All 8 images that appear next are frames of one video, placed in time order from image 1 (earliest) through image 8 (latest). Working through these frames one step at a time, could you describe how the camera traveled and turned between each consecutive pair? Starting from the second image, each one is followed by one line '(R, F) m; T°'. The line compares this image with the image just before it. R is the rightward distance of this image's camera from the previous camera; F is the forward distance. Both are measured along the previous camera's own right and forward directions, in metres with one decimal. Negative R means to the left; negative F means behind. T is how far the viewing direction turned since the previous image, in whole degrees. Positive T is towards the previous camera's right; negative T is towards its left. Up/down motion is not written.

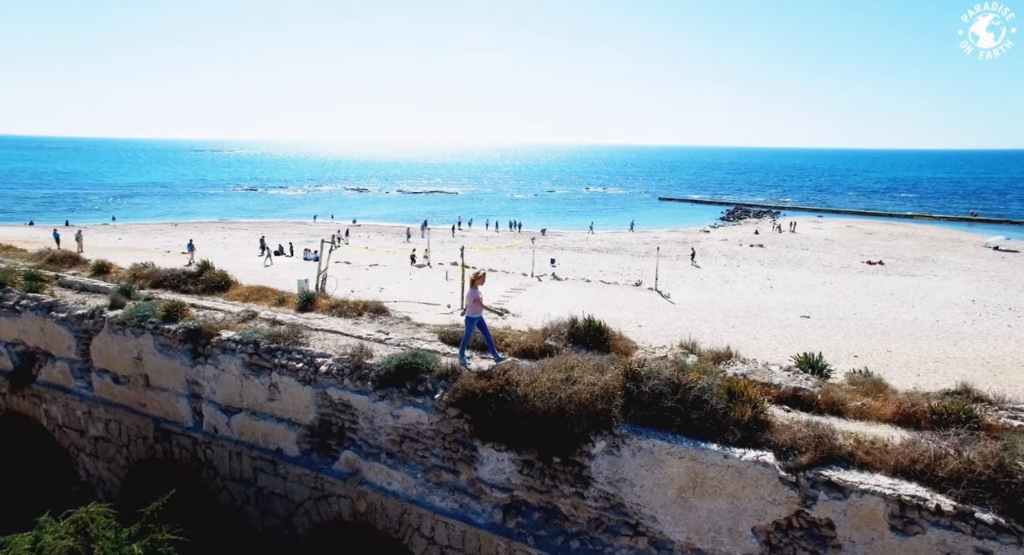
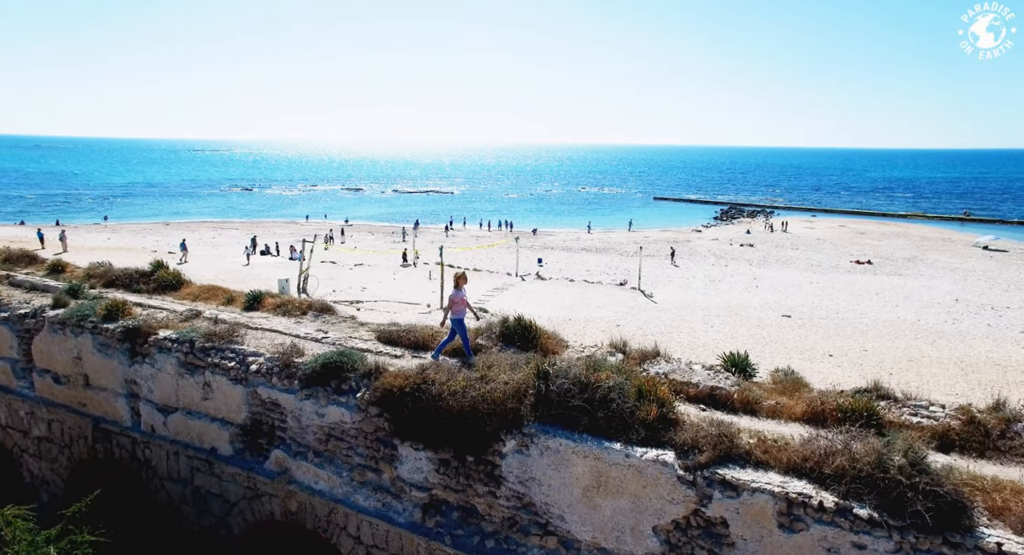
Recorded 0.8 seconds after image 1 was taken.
(+1.1, 0.0) m; 0°
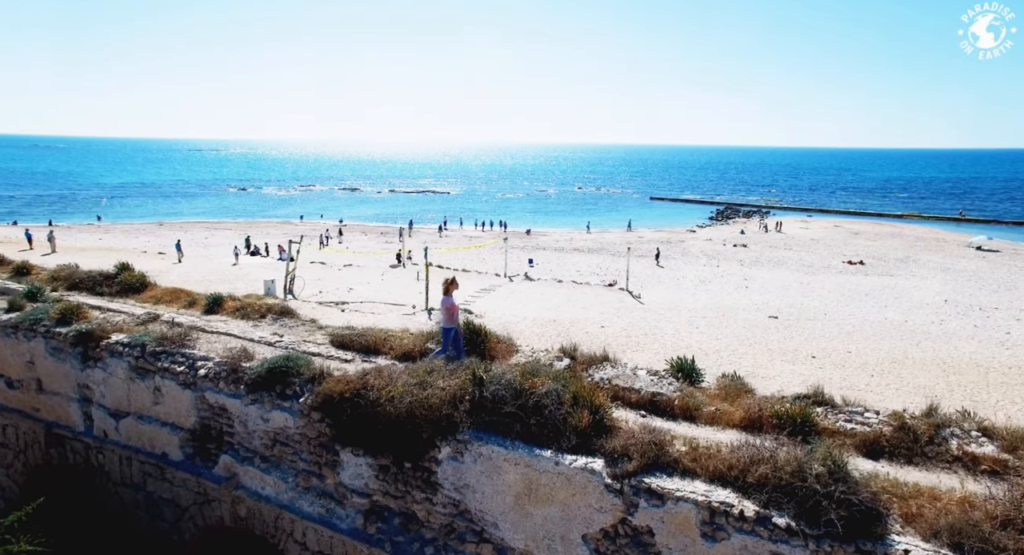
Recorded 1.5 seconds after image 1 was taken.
(+0.8, +0.1) m; 0°
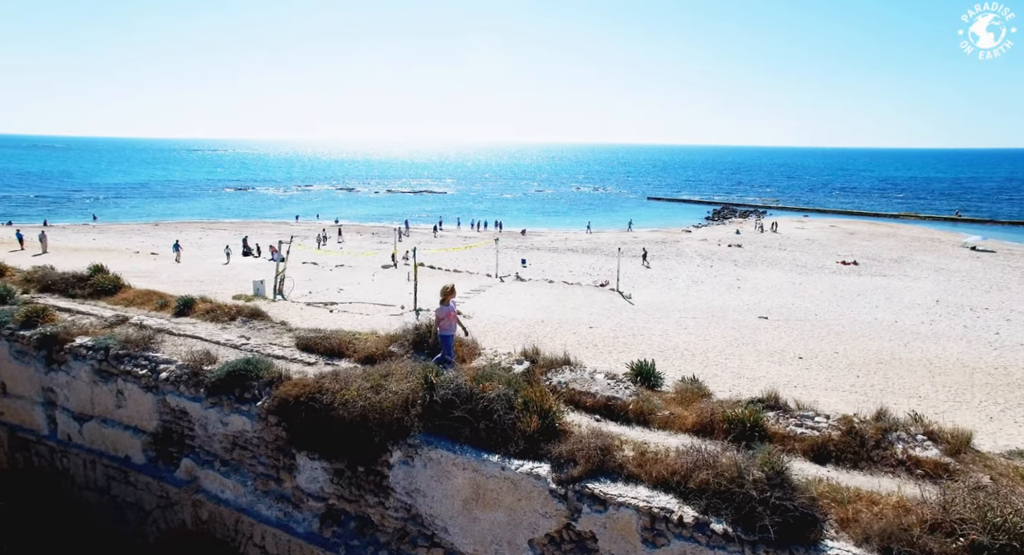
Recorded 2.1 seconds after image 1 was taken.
(+0.6, 0.0) m; 0°
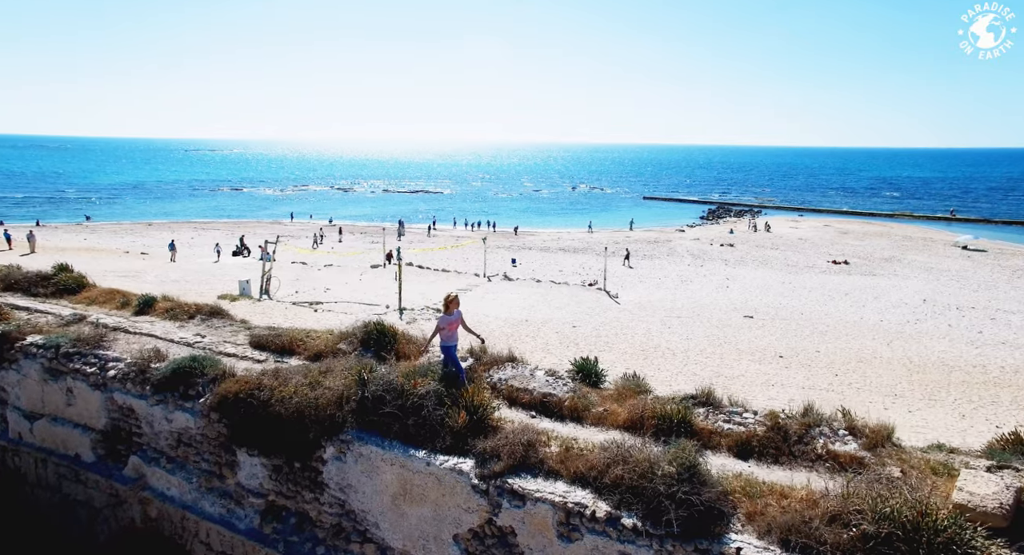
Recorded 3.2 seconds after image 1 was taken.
(+0.8, 0.0) m; 0°
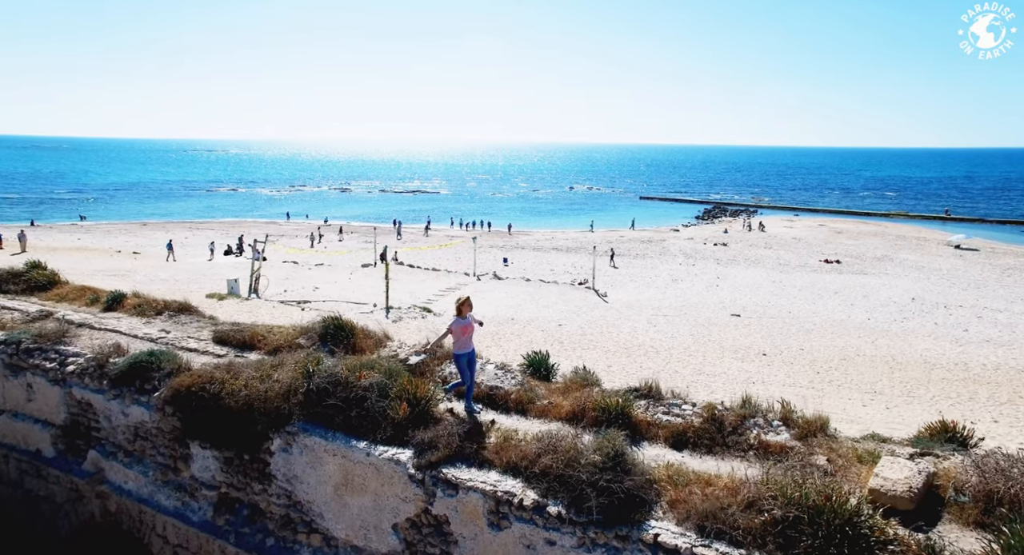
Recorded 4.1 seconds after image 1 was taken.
(+0.7, -0.1) m; 0°
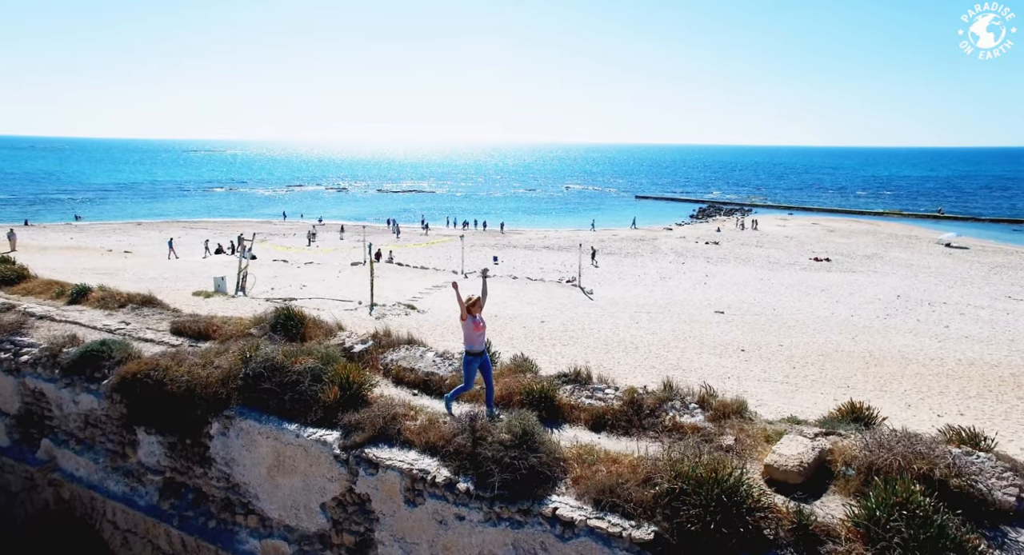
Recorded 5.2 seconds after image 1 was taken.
(+0.9, -0.2) m; 0°
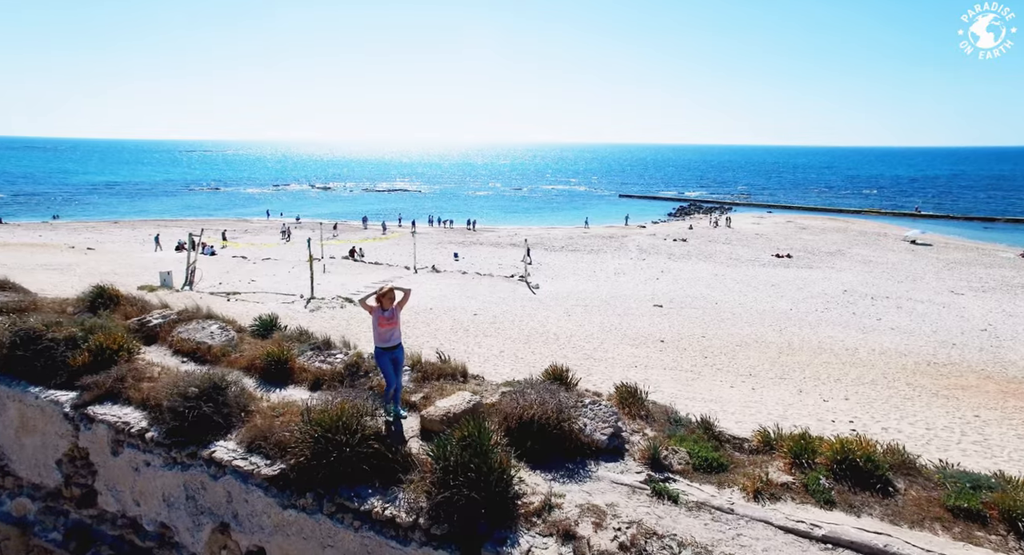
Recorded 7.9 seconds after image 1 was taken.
(+3.4, -0.5) m; 0°
